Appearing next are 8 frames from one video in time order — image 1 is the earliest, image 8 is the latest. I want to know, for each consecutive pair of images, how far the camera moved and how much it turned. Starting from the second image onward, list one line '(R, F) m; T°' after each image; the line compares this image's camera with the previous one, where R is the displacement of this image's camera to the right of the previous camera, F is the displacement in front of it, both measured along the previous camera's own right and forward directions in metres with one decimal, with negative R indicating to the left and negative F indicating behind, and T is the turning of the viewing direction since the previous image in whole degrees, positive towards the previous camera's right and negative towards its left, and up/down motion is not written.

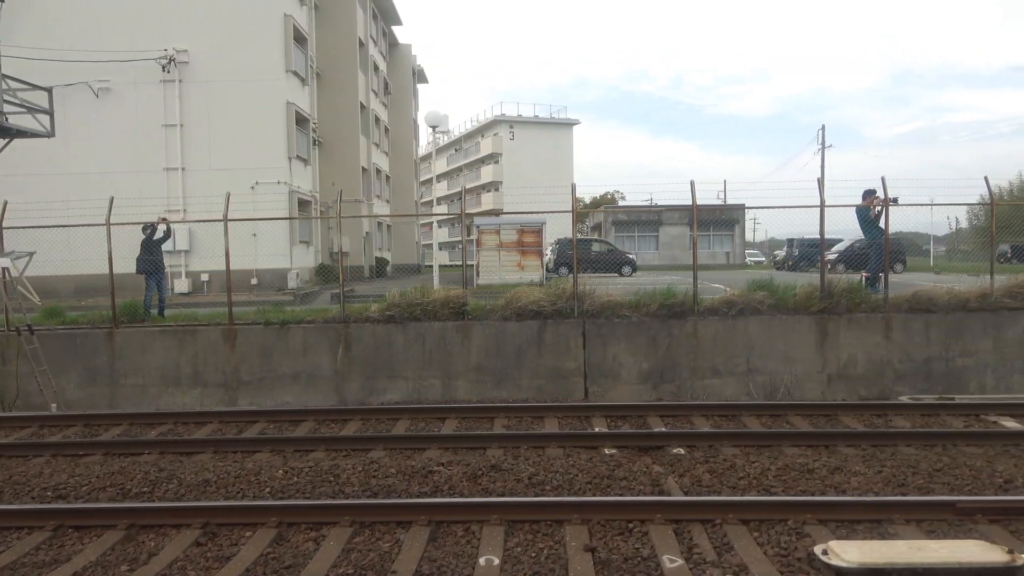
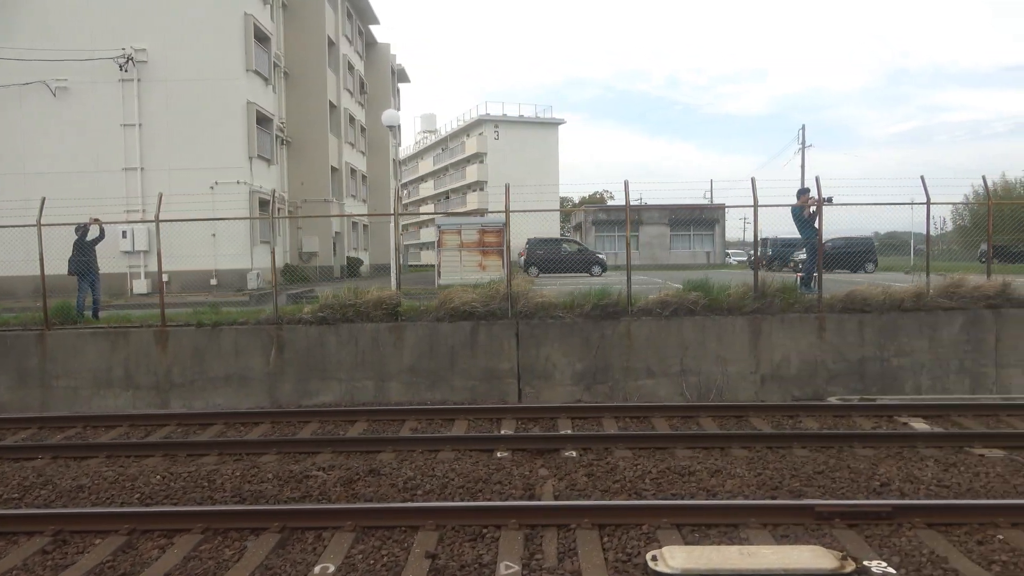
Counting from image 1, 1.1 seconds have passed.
(+1.0, +0.1) m; 0°
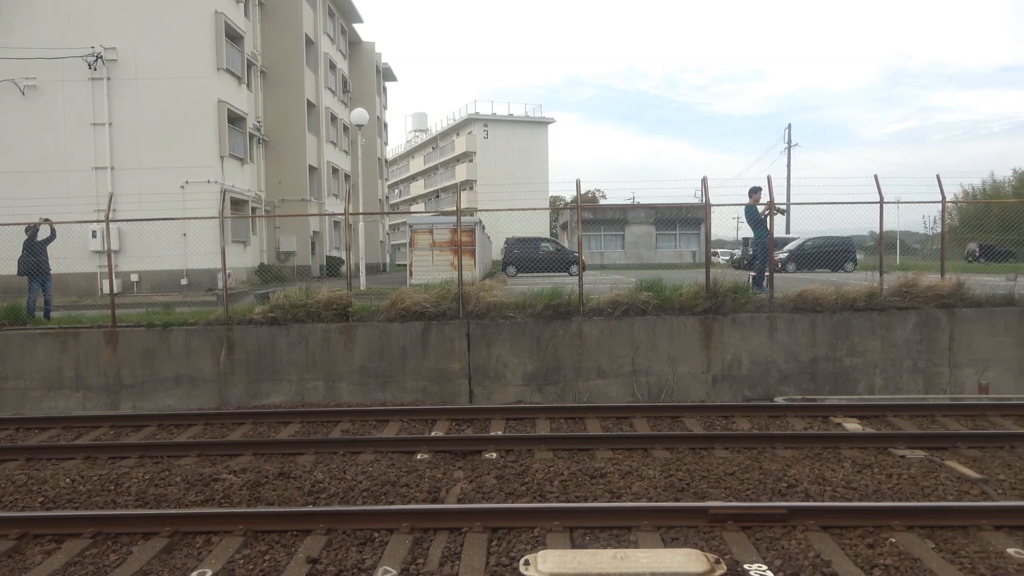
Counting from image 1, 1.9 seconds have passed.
(+0.7, +0.1) m; 0°
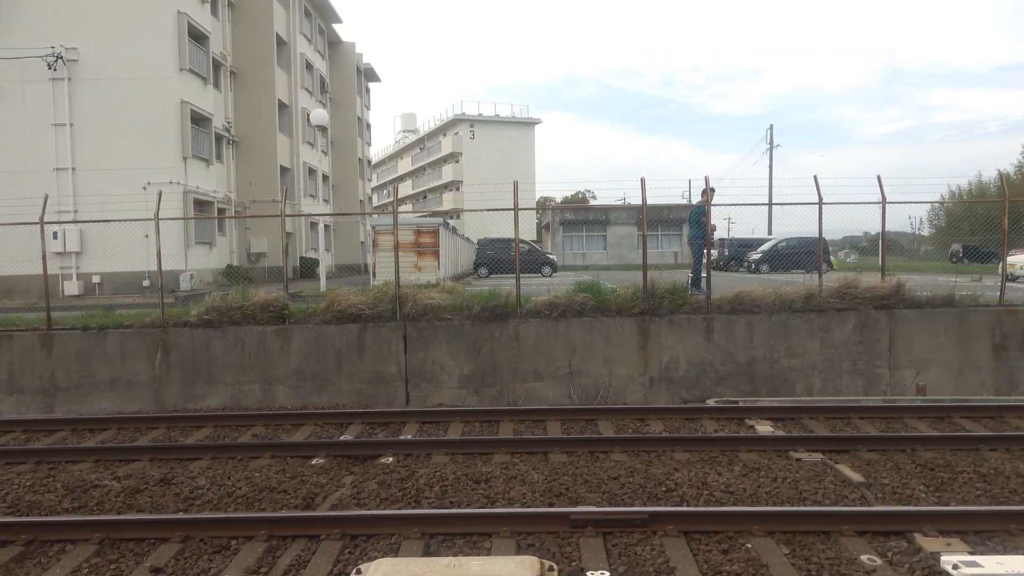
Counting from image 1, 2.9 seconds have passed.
(+0.9, +0.1) m; 0°
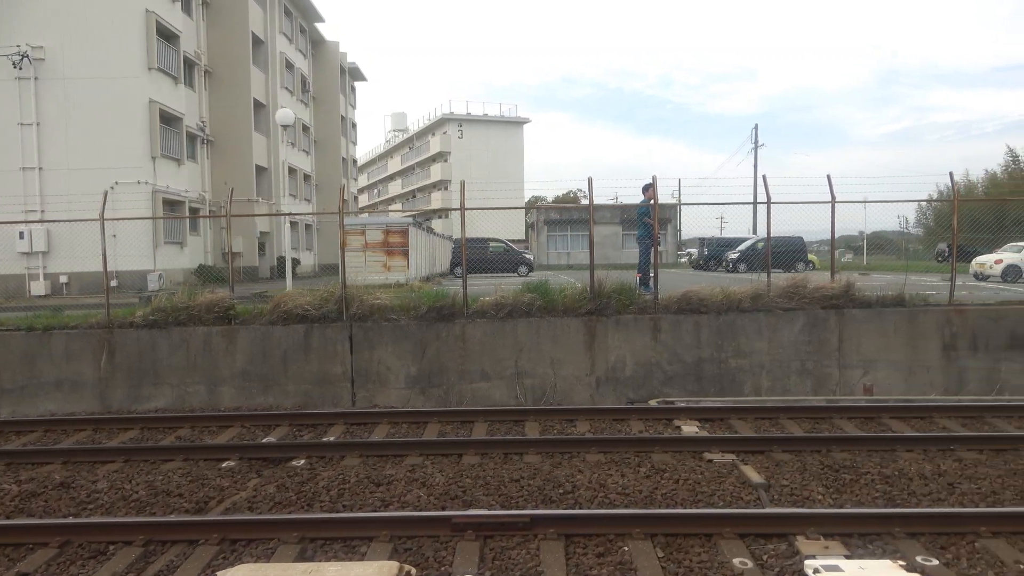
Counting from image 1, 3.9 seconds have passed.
(+0.8, 0.0) m; 0°
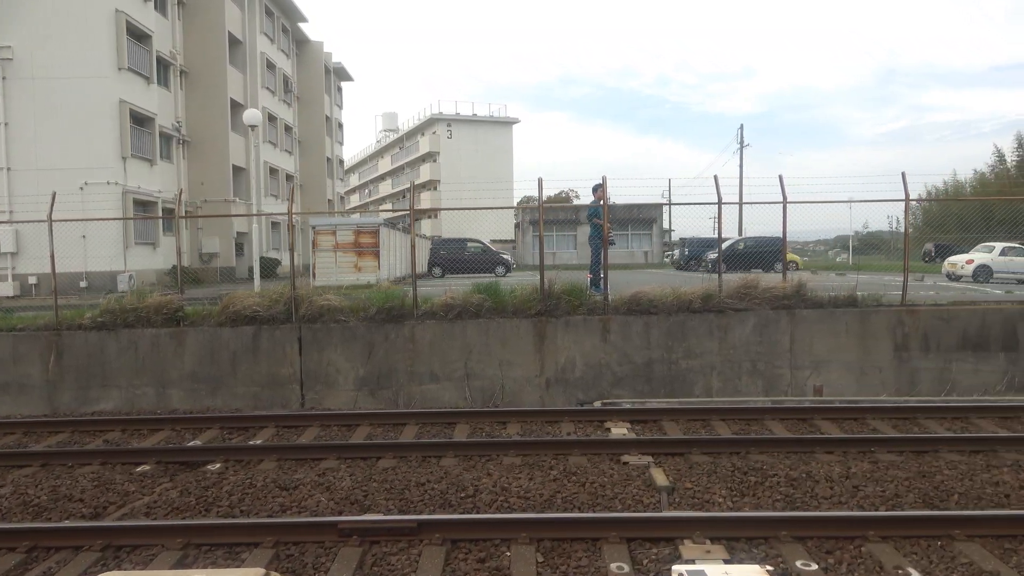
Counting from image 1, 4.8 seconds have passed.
(+0.7, 0.0) m; 0°
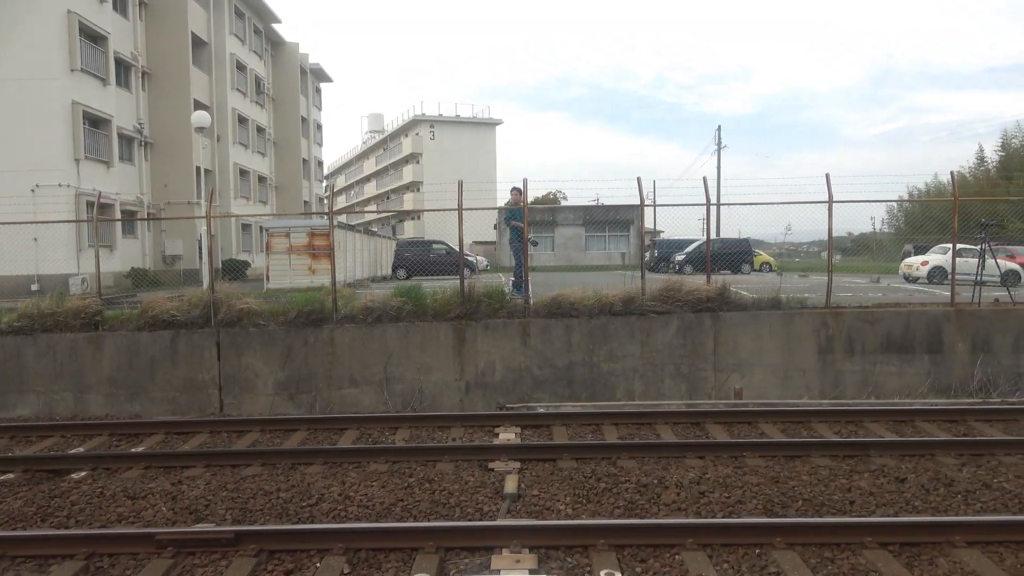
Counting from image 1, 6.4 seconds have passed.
(+1.1, 0.0) m; 0°
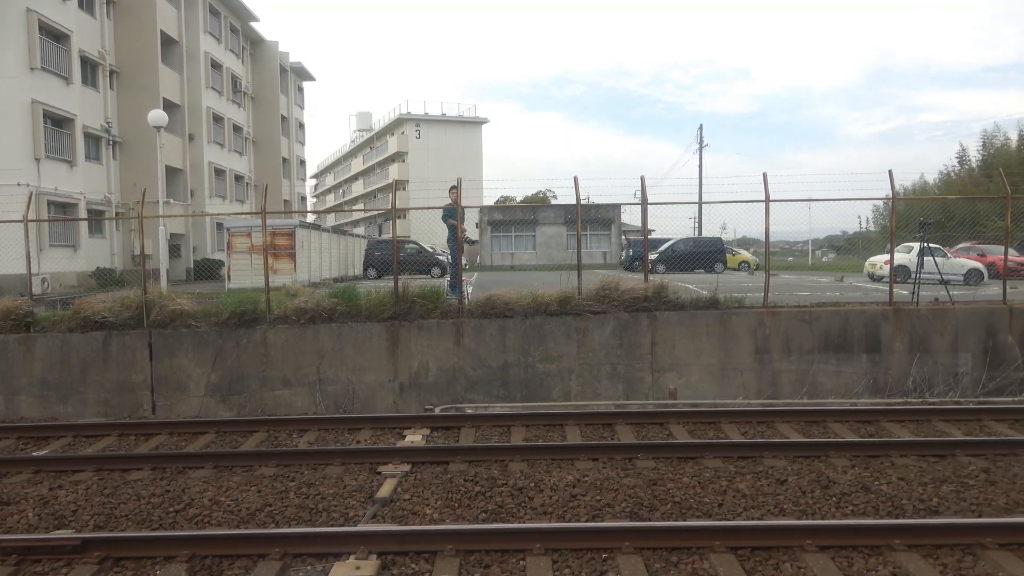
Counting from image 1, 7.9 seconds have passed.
(+0.9, 0.0) m; 0°
